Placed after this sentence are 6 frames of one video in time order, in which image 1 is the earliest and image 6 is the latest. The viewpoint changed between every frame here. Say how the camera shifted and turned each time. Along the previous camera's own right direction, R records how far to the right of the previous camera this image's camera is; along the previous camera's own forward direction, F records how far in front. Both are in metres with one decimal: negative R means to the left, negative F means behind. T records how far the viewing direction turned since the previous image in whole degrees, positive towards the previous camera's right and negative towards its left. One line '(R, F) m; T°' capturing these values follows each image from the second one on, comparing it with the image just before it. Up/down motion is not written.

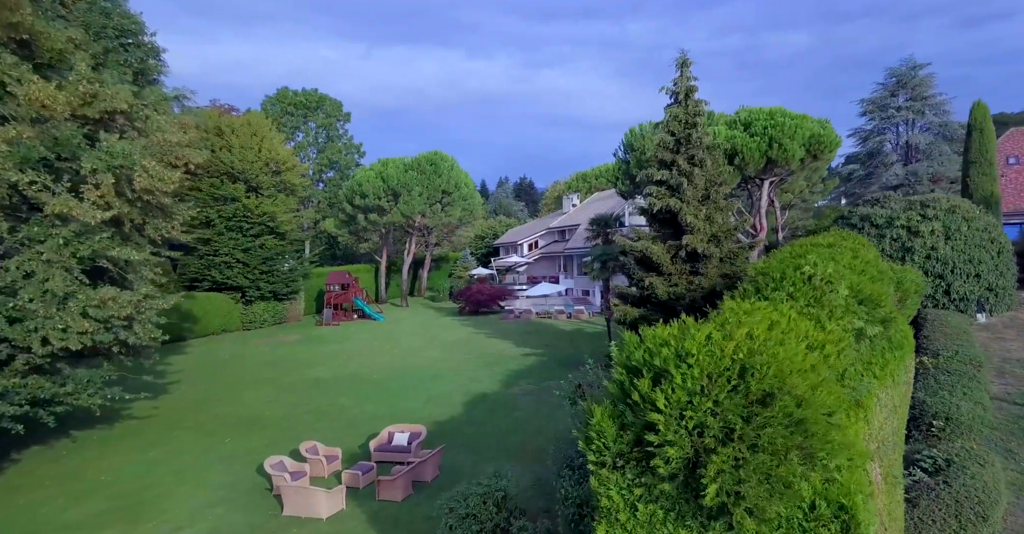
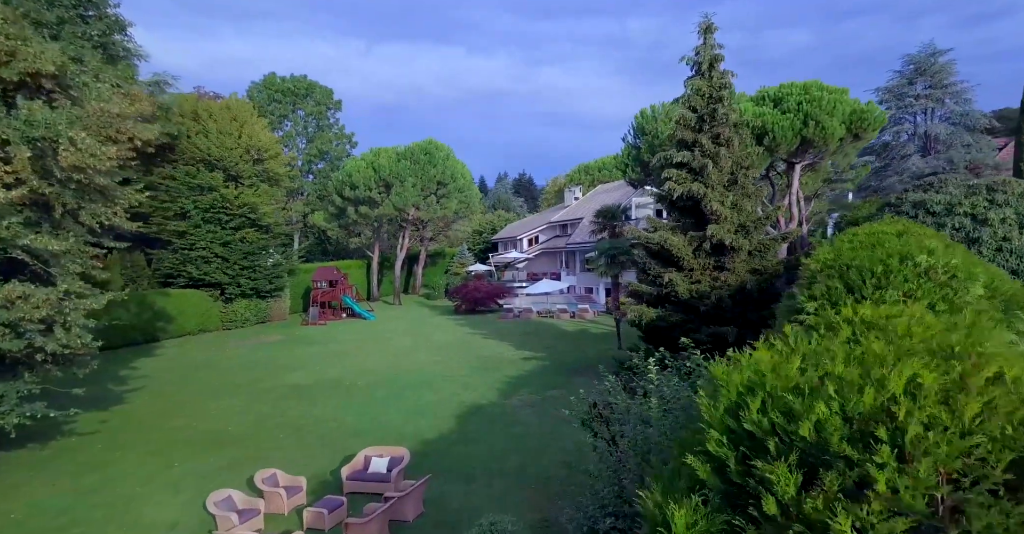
(0.0, +1.7) m; 0°
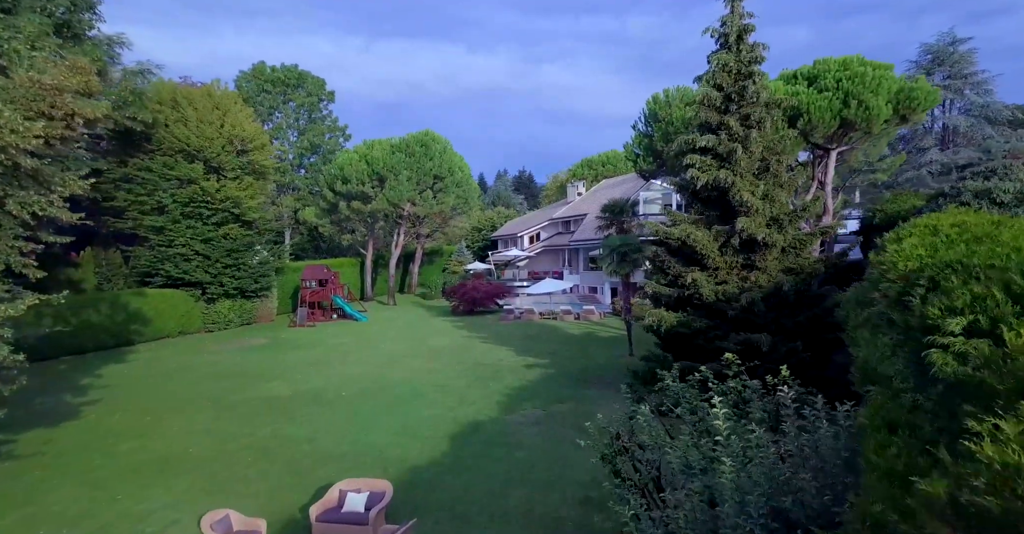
(0.0, +1.5) m; 0°
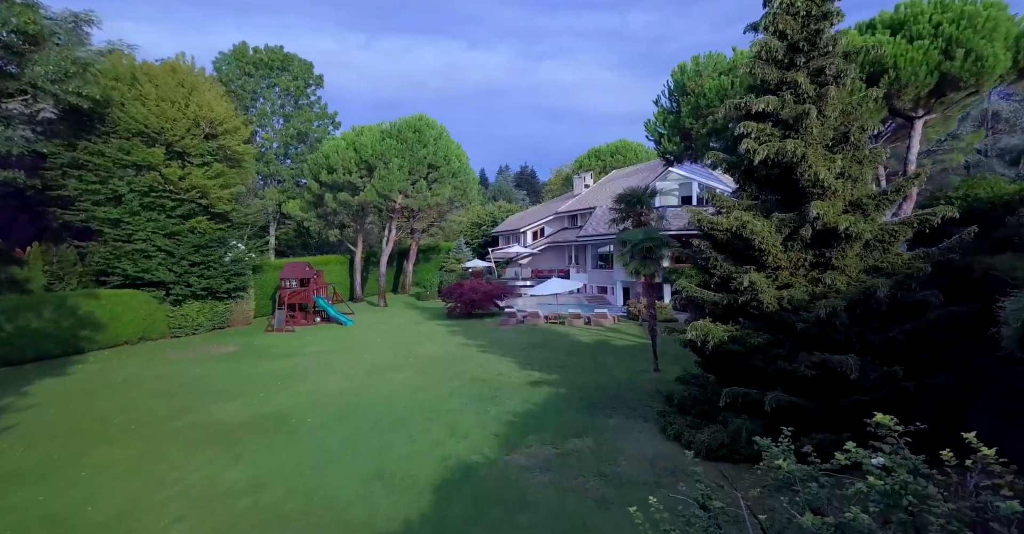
(0.0, +2.5) m; 0°
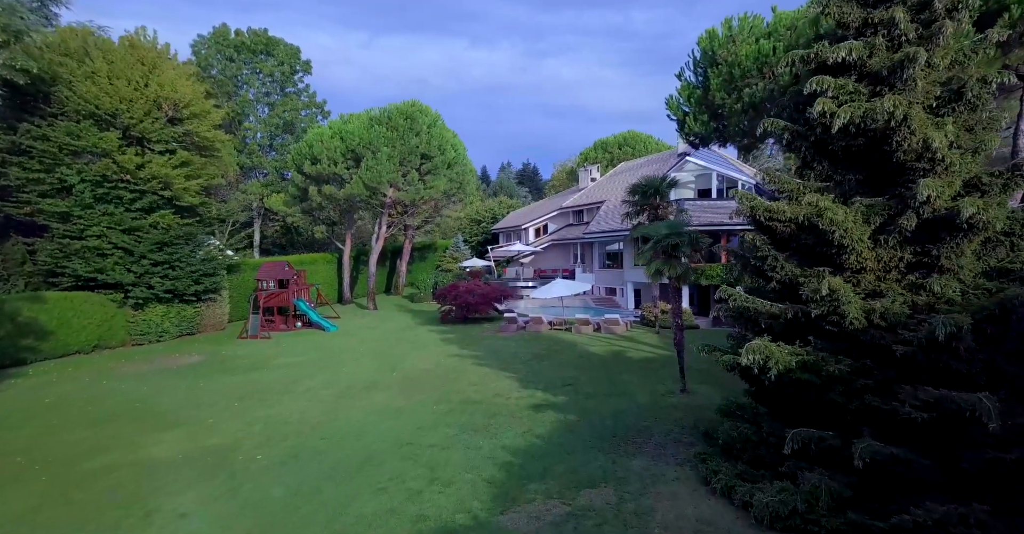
(+0.1, +2.2) m; 0°
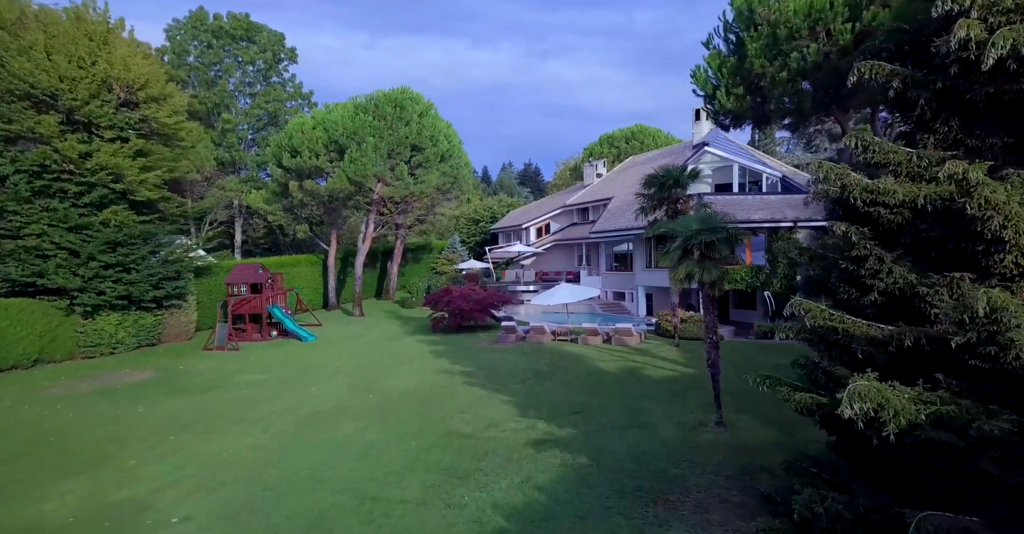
(+0.1, +2.2) m; 0°
